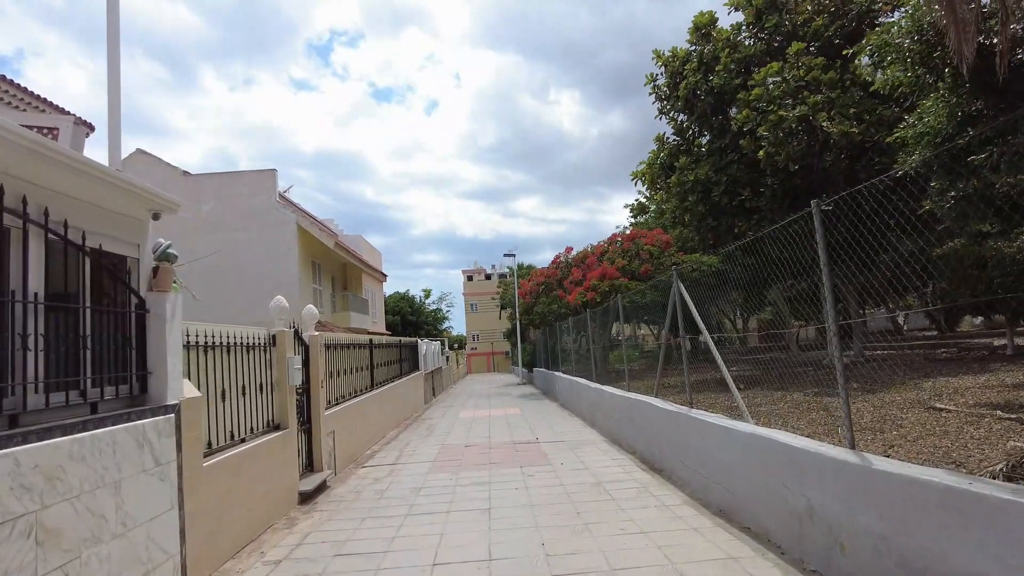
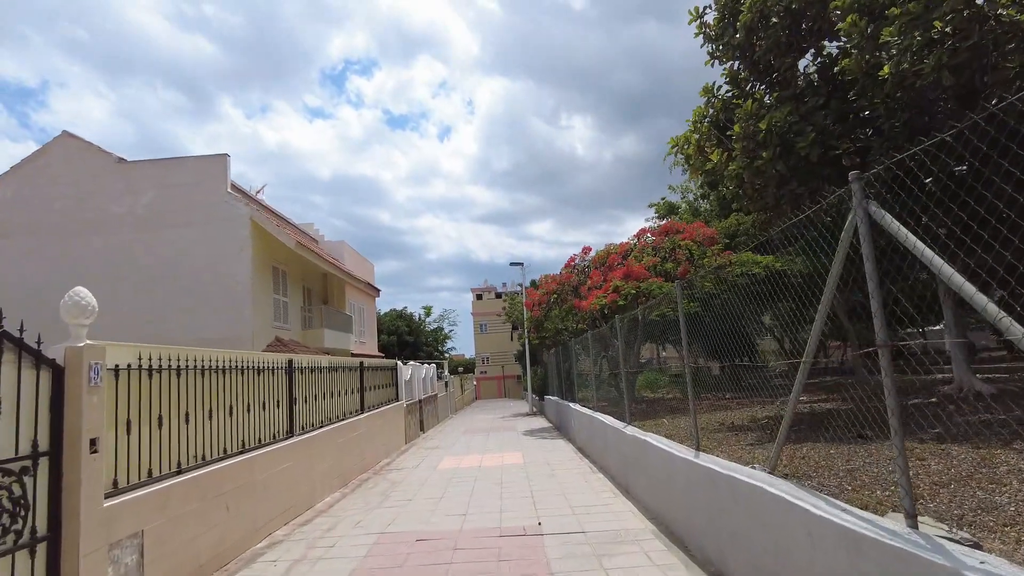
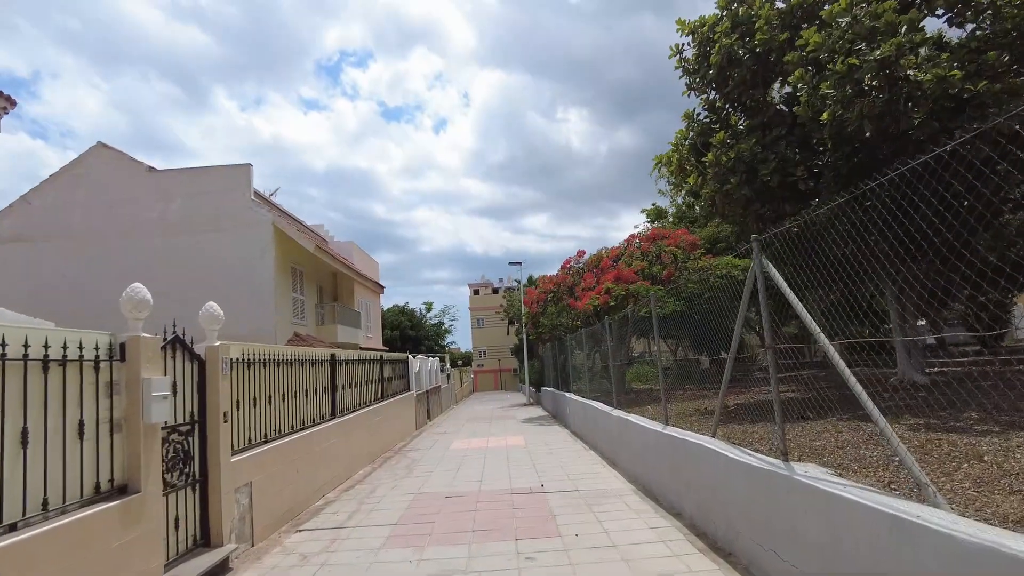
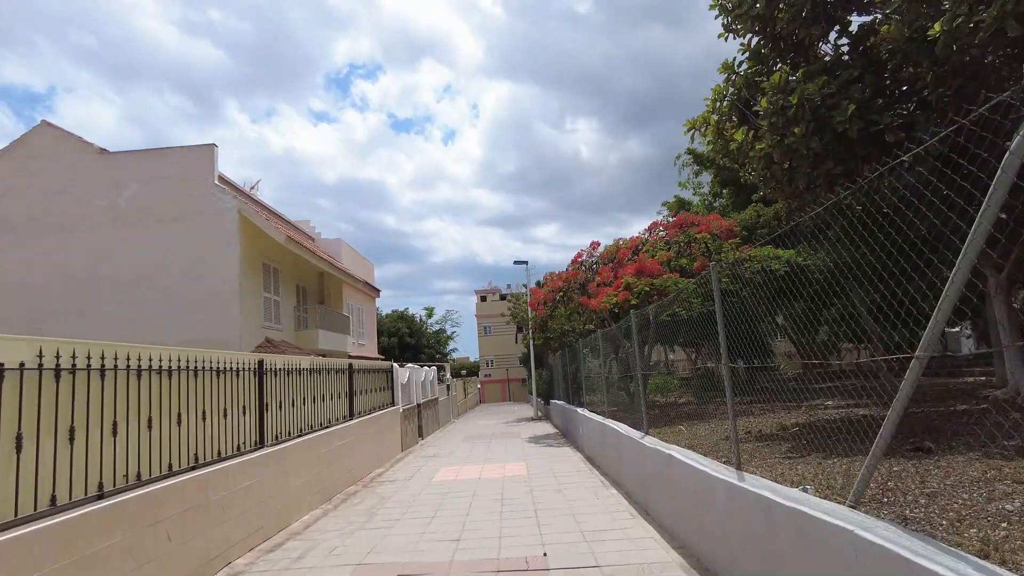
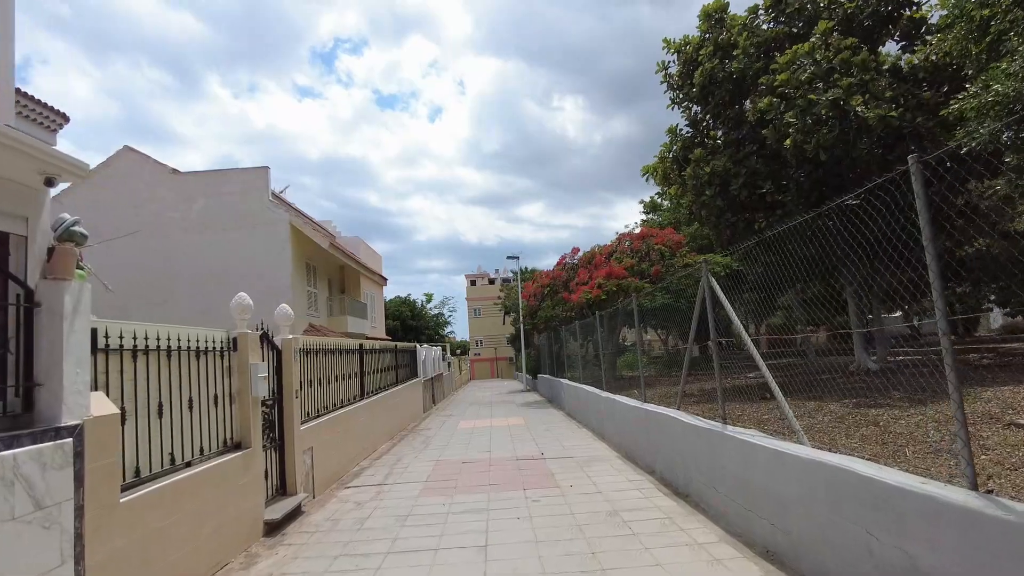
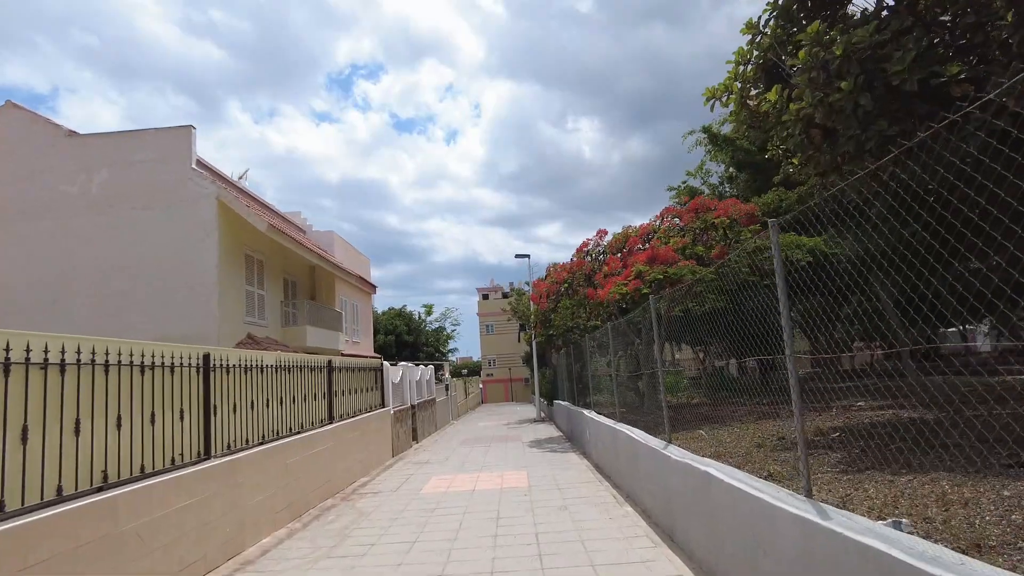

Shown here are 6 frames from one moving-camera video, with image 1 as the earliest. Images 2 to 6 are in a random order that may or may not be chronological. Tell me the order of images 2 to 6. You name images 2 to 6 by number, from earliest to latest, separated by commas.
5, 3, 2, 4, 6
